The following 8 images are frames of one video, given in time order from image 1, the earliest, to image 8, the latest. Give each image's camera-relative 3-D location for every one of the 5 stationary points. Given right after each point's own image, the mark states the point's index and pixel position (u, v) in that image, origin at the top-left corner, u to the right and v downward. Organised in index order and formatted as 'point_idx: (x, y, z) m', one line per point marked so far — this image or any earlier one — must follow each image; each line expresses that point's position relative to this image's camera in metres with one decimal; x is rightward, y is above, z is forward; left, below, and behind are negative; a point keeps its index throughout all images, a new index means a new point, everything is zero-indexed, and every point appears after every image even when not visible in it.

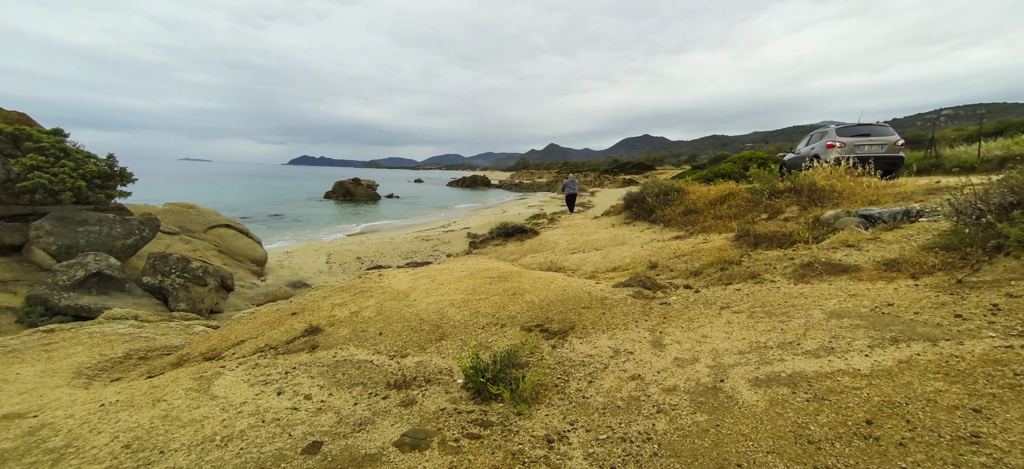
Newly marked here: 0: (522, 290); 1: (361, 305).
0: (+0.1, -0.9, +7.2) m
1: (-2.5, -1.1, +6.6) m
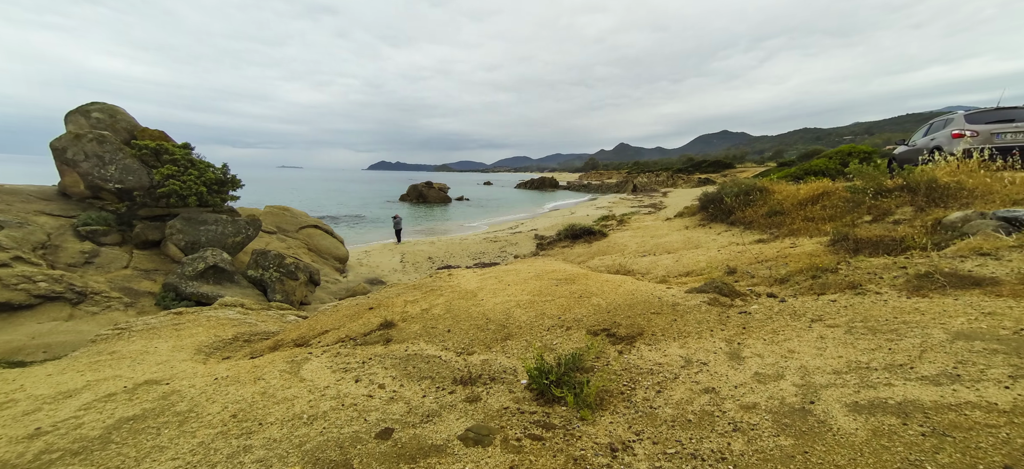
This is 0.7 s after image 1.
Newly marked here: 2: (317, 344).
0: (+1.2, -1.0, +7.1) m
1: (-1.4, -1.1, +7.0) m
2: (-2.7, -1.5, +5.7) m
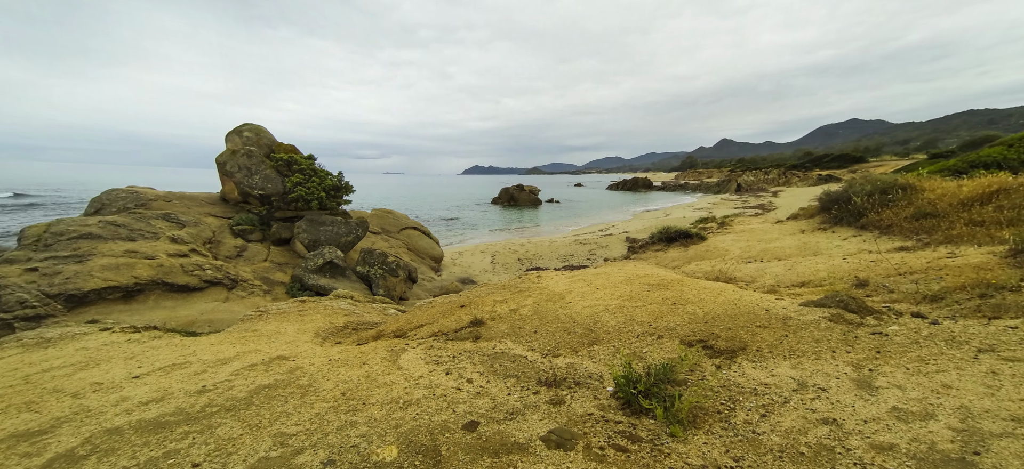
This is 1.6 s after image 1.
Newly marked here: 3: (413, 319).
0: (+2.7, -1.0, +6.6) m
1: (+0.1, -1.2, +7.2) m
2: (-1.5, -1.5, +6.3) m
3: (-1.7, -1.4, +6.9) m
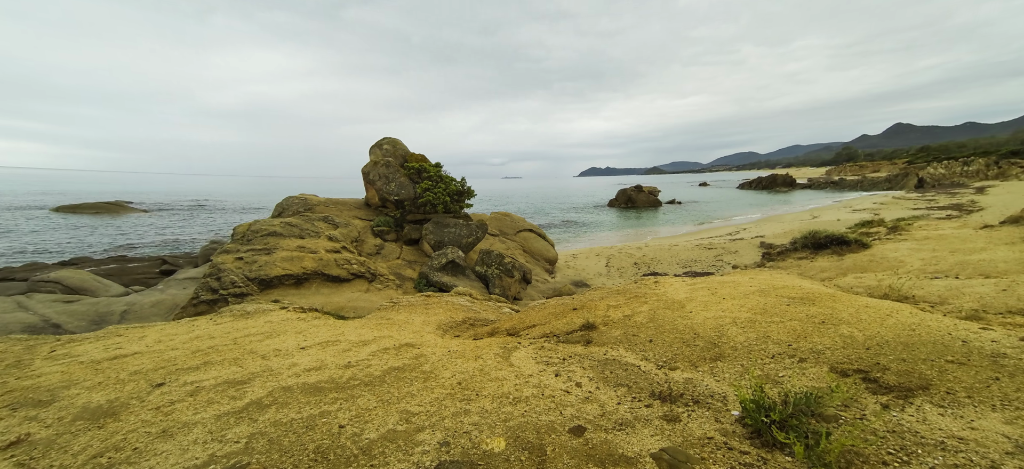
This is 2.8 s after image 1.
0: (+4.3, -1.1, +5.4) m
1: (+2.0, -1.2, +6.8) m
2: (+0.2, -1.5, +6.5) m
3: (+0.2, -1.4, +7.2) m
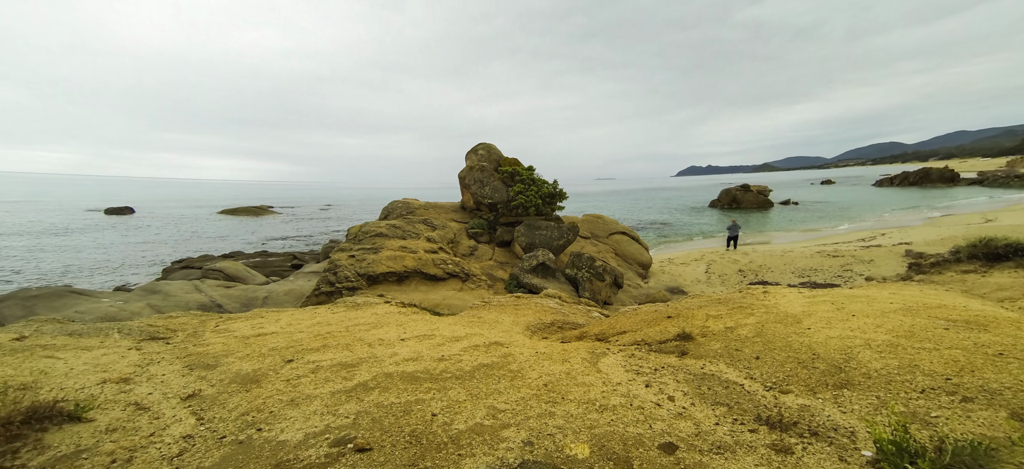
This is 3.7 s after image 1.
0: (+5.2, -1.2, +4.2) m
1: (+3.4, -1.3, +6.1) m
2: (+1.5, -1.6, +6.2) m
3: (+1.8, -1.5, +6.9) m
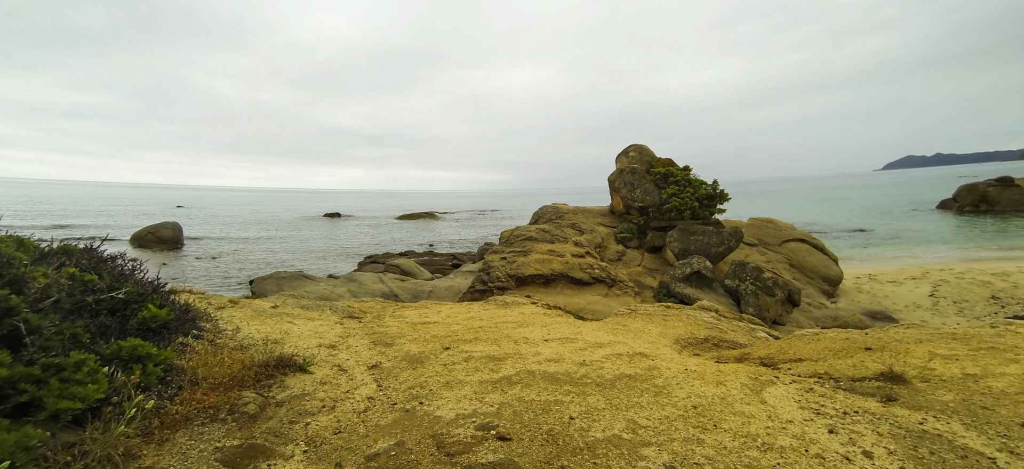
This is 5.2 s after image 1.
0: (+5.9, -1.3, +1.8) m
1: (+5.1, -1.4, +4.3) m
2: (+3.5, -1.7, +5.2) m
3: (+3.9, -1.6, +5.7) m
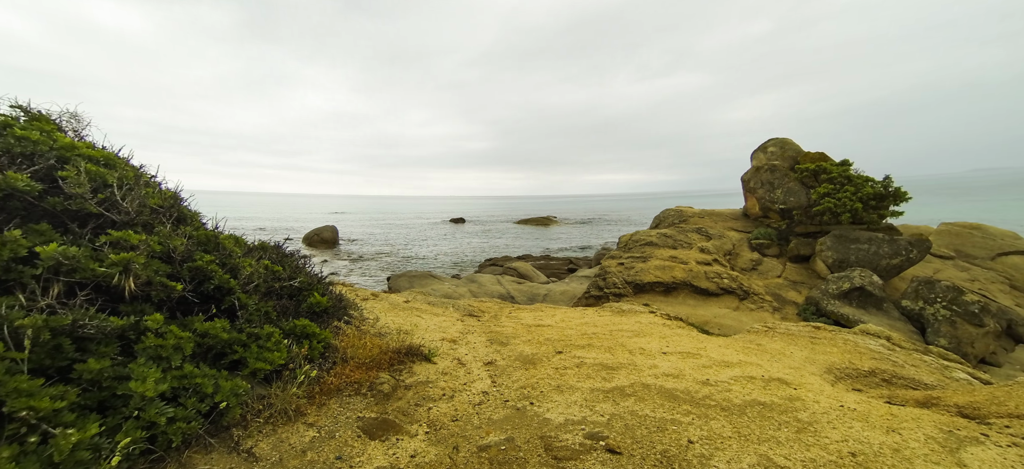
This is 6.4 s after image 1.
0: (+5.8, -1.4, -0.2) m
1: (+5.8, -1.5, +2.4) m
2: (+4.6, -1.8, +3.8) m
3: (+5.2, -1.7, +4.1) m
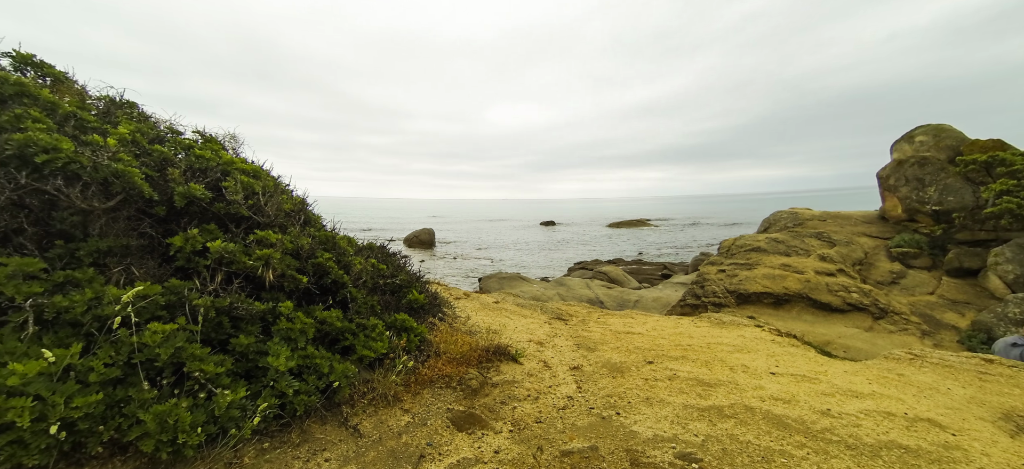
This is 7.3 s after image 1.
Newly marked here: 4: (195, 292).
0: (+5.3, -1.5, -1.7) m
1: (+6.0, -1.6, +0.9) m
2: (+5.1, -1.8, +2.5) m
3: (+5.7, -1.7, +2.7) m
4: (-3.1, -0.6, +4.1) m
